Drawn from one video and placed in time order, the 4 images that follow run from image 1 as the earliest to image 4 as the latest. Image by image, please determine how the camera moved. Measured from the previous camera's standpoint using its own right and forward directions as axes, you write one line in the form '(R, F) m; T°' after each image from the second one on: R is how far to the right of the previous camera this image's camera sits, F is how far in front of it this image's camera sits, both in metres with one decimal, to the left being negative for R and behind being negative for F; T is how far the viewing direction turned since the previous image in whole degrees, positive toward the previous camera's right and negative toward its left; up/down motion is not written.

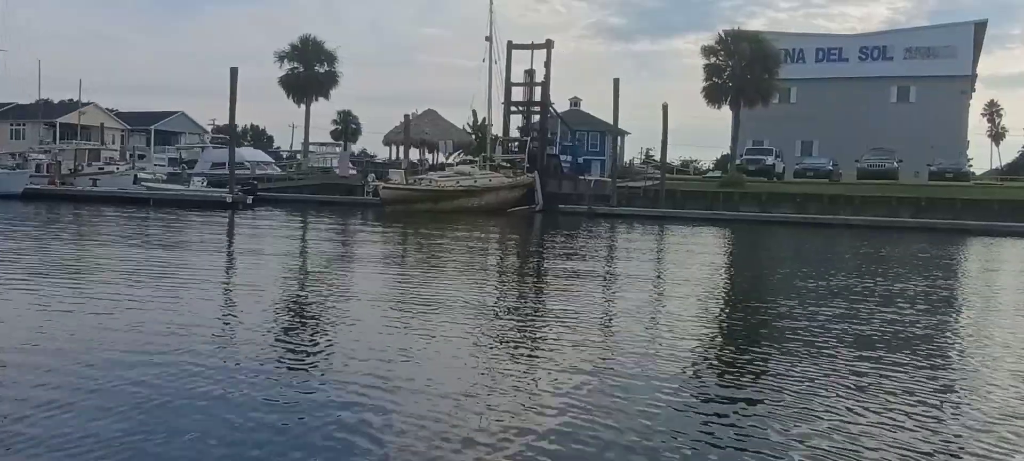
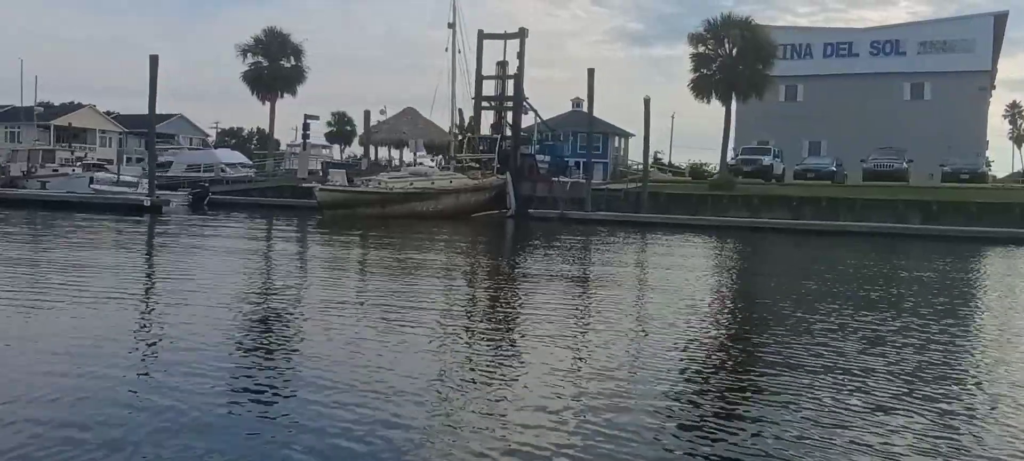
(+0.9, +1.7) m; -1°
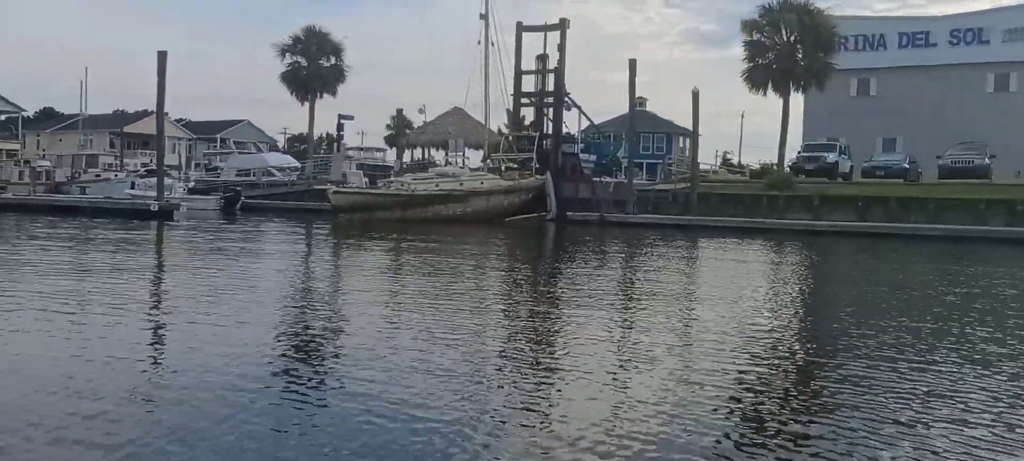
(+0.6, +1.1) m; -4°
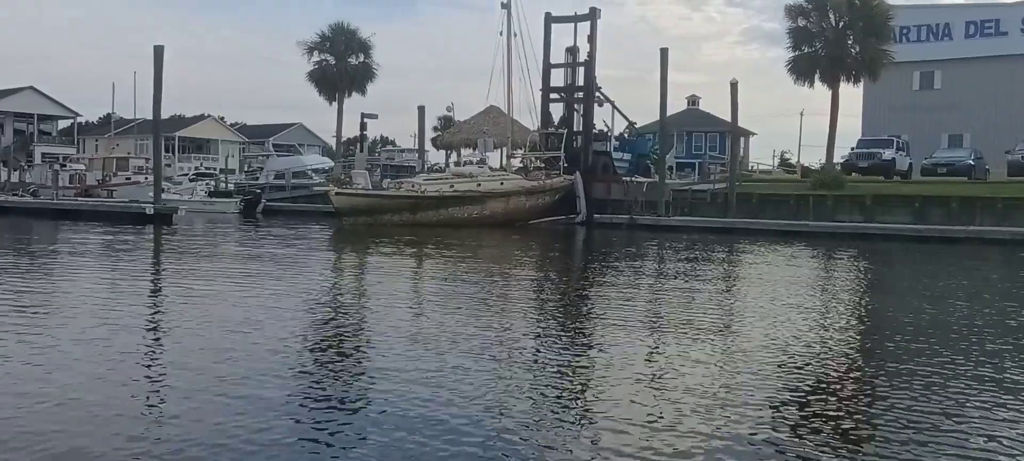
(+0.5, +1.0) m; -4°
